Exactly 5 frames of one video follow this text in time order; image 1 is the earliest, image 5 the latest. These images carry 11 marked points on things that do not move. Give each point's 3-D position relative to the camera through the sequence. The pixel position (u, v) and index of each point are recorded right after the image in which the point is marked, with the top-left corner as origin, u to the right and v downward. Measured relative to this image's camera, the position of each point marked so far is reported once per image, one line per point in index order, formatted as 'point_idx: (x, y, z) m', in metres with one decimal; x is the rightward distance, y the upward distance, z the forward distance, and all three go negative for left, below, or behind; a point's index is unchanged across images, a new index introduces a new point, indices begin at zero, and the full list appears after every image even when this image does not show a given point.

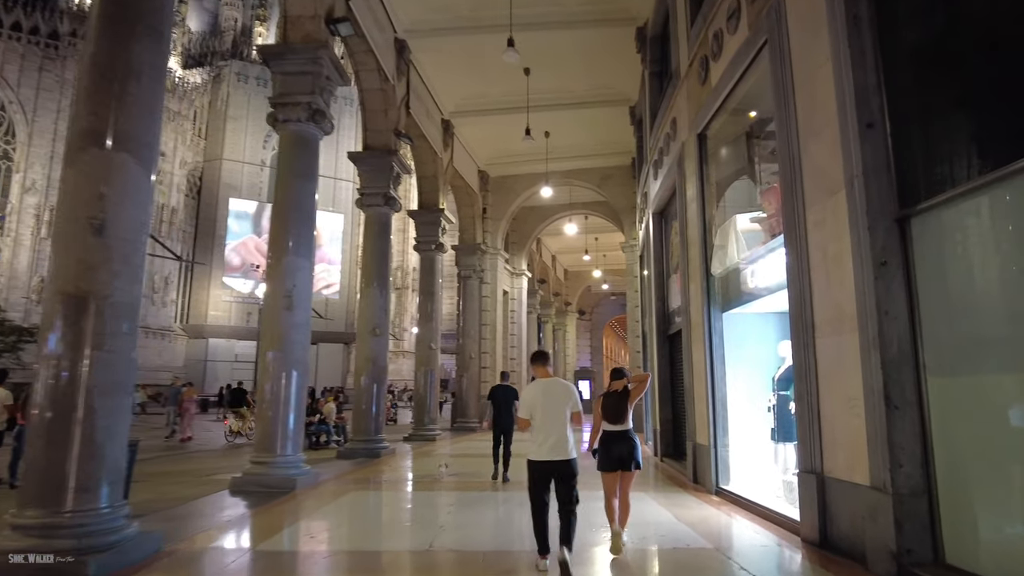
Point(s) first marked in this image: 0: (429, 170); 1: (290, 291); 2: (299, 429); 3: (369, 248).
0: (-1.7, +2.5, +14.0) m
1: (-2.4, 0.0, +7.2) m
2: (-2.3, -1.5, +7.2) m
3: (-2.3, +0.7, +10.8) m
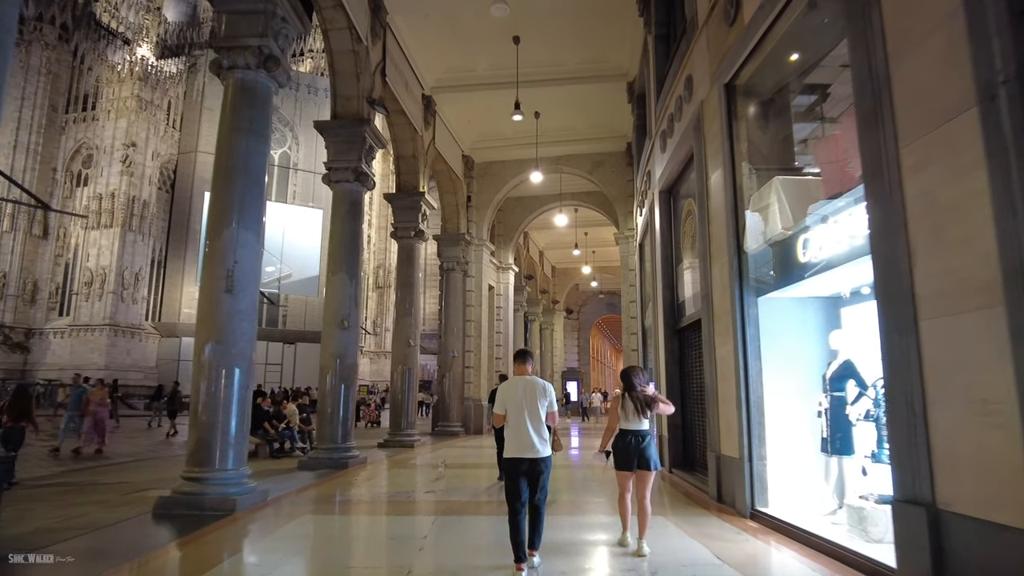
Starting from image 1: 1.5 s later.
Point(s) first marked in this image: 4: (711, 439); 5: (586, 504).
0: (-2.0, +2.6, +12.8) m
1: (-2.5, +0.2, +6.0) m
2: (-2.4, -1.3, +6.0) m
3: (-2.5, +0.8, +9.5) m
4: (+1.9, -1.4, +6.2) m
5: (+0.8, -2.2, +7.0) m
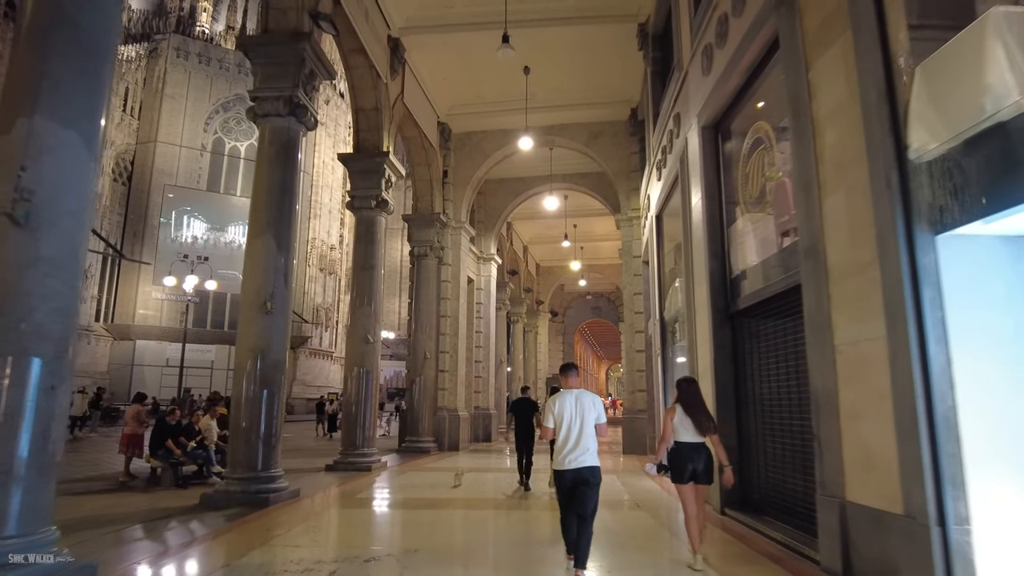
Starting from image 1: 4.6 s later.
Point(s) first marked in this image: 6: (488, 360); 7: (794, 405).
0: (-2.2, +2.9, +10.4) m
1: (-2.5, +0.5, +3.5) m
2: (-2.4, -1.0, +3.5) m
3: (-2.6, +1.1, +7.1) m
4: (+1.8, -1.1, +3.9) m
5: (+0.7, -1.9, +4.6) m
6: (-0.6, -1.7, +16.0) m
7: (+2.1, -0.9, +5.0) m
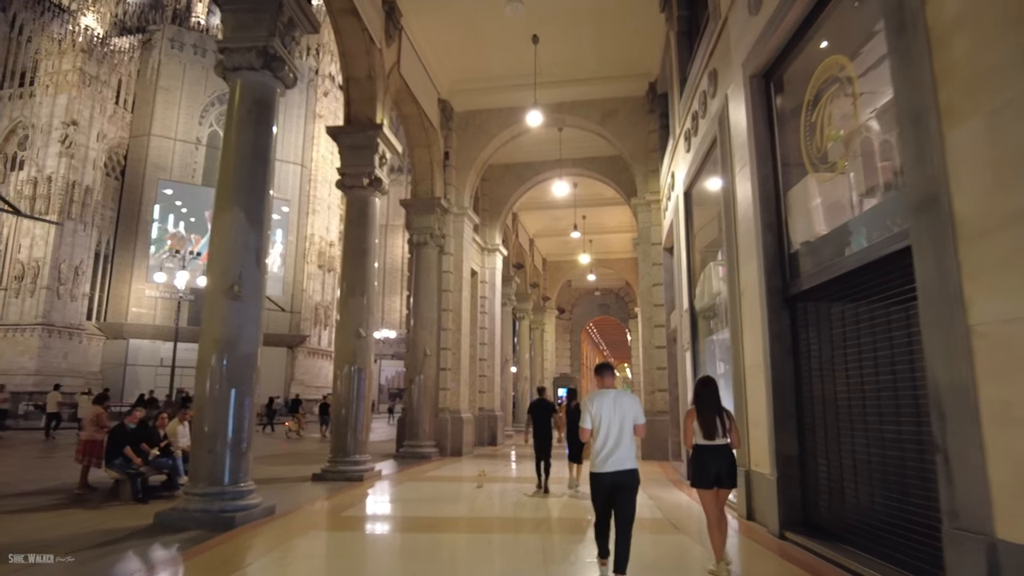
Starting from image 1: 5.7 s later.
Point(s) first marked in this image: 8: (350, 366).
0: (-2.1, +3.1, +9.3) m
1: (-2.4, +0.7, +2.5) m
2: (-2.3, -0.8, +2.5) m
3: (-2.5, +1.3, +6.0) m
4: (+1.9, -0.9, +2.9) m
5: (+0.9, -1.8, +3.6) m
6: (-0.4, -1.5, +15.0) m
7: (+2.2, -0.7, +4.0) m
8: (-2.2, -1.0, +8.9) m
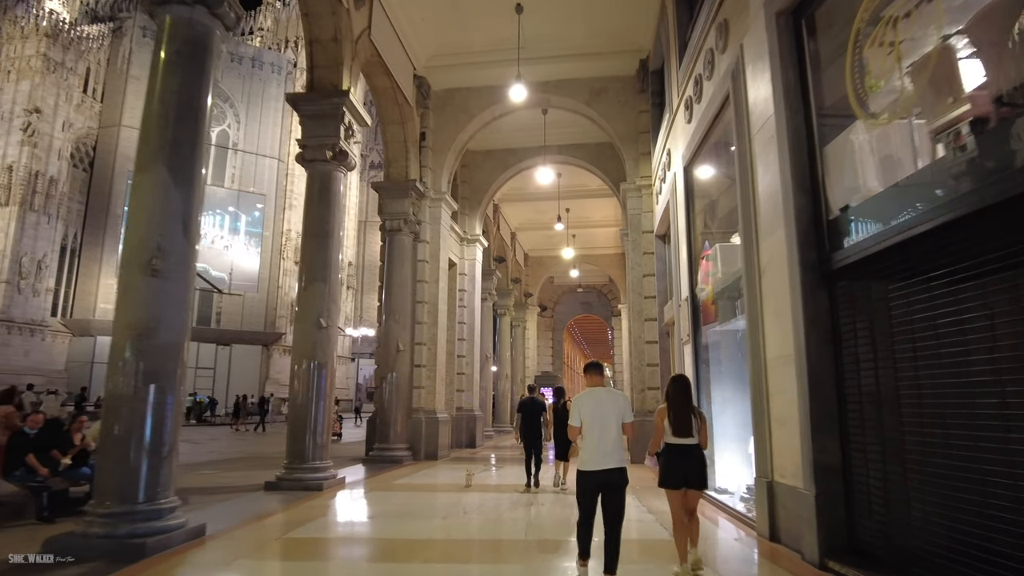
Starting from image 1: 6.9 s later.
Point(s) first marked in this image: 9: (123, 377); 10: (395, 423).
0: (-2.3, +3.2, +8.4) m
1: (-2.5, +0.9, +1.5) m
2: (-2.4, -0.6, +1.5) m
3: (-2.7, +1.5, +5.0) m
4: (+1.8, -0.8, +2.0) m
5: (+0.8, -1.6, +2.7) m
6: (-0.8, -1.4, +14.0) m
7: (+2.1, -0.5, +3.1) m
8: (-2.4, -0.9, +7.9) m
9: (-2.7, -0.6, +4.6) m
10: (-1.9, -2.1, +10.7) m
